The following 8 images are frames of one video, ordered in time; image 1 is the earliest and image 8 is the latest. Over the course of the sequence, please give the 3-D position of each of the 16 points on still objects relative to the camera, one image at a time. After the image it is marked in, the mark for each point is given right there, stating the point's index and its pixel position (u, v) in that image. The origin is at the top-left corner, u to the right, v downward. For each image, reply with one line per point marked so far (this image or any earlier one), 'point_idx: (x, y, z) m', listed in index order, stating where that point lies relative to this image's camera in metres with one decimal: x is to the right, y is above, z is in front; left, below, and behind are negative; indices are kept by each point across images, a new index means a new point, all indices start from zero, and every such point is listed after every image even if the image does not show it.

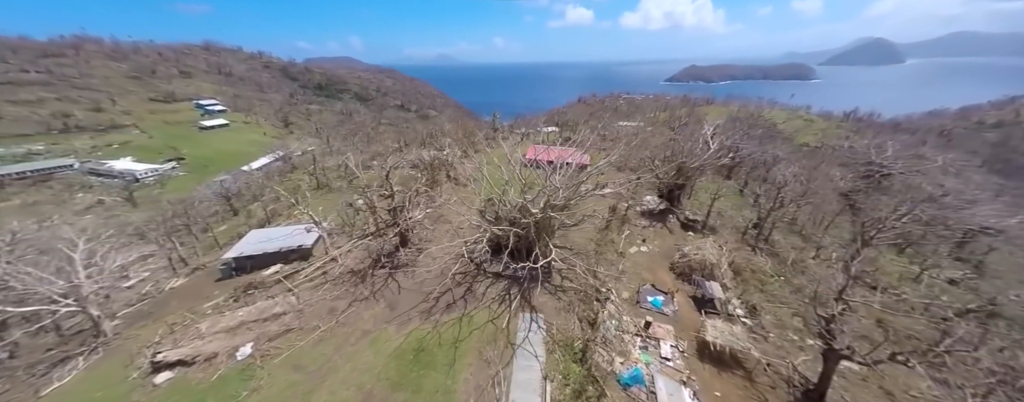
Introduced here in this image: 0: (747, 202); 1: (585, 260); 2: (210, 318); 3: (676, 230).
0: (+16.2, 0.0, +19.4) m
1: (+2.8, -2.3, +10.9) m
2: (-8.3, -3.2, +7.7) m
3: (+8.2, -1.4, +14.2) m
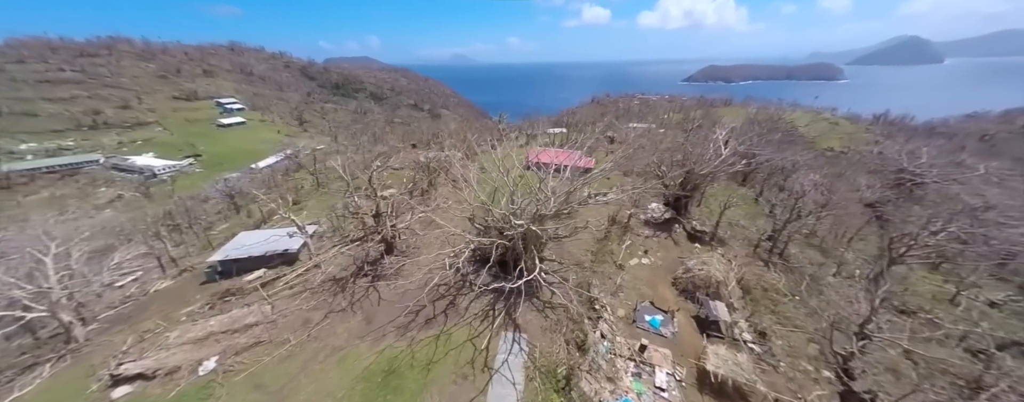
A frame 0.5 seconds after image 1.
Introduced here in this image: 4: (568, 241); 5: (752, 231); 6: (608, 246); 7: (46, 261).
0: (+16.2, -0.6, +18.2) m
1: (+2.4, -2.6, +10.2) m
2: (-8.8, -3.4, +7.5) m
3: (+8.0, -1.9, +13.3) m
4: (+2.2, -1.8, +12.0) m
5: (+13.1, -1.7, +15.3) m
6: (+4.0, -2.0, +12.1) m
7: (-11.9, -1.5, +7.2) m
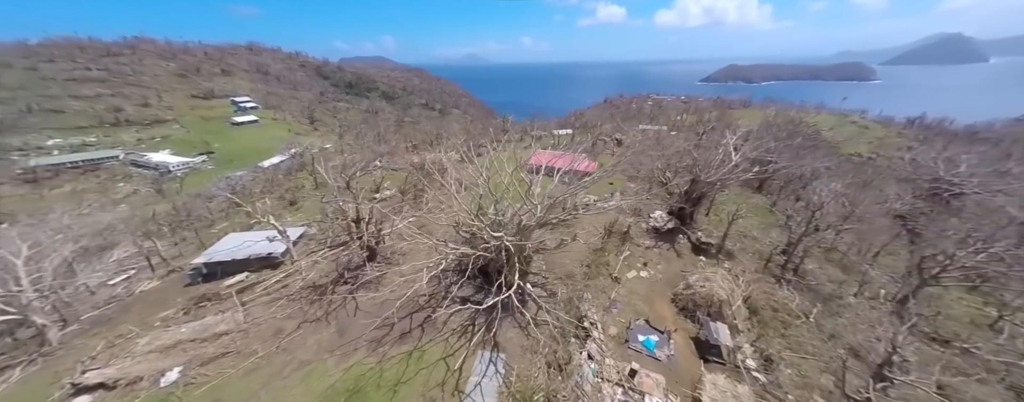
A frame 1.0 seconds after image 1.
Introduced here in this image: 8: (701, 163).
0: (+16.0, -1.2, +17.1) m
1: (+2.0, -2.9, +9.6) m
2: (-9.3, -3.5, +7.3) m
3: (+7.7, -2.3, +12.5) m
4: (+1.9, -2.1, +11.4) m
5: (+12.8, -2.2, +14.3) m
6: (+3.7, -2.3, +11.4) m
7: (-12.4, -1.6, +7.1) m
8: (+9.4, +1.9, +14.3) m
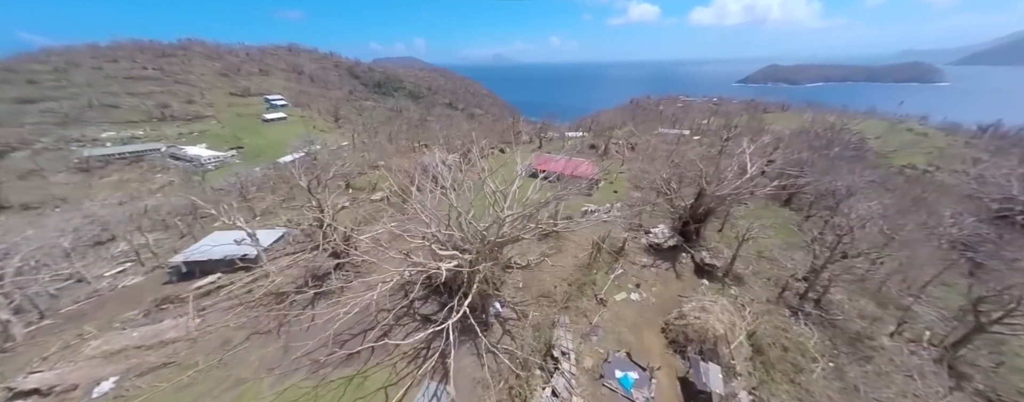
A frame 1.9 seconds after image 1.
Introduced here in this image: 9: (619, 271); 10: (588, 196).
0: (+15.6, -2.1, +15.2) m
1: (+1.0, -3.4, +8.8) m
2: (-10.4, -3.5, +7.2) m
3: (+6.9, -2.9, +11.2) m
4: (+1.1, -2.5, +10.6) m
5: (+12.2, -3.0, +12.7) m
6: (+2.9, -2.8, +10.4) m
7: (-13.5, -1.5, +7.2) m
8: (+9.0, +1.2, +12.9) m
9: (+4.2, -2.7, +11.0) m
10: (+4.5, +0.2, +16.8) m
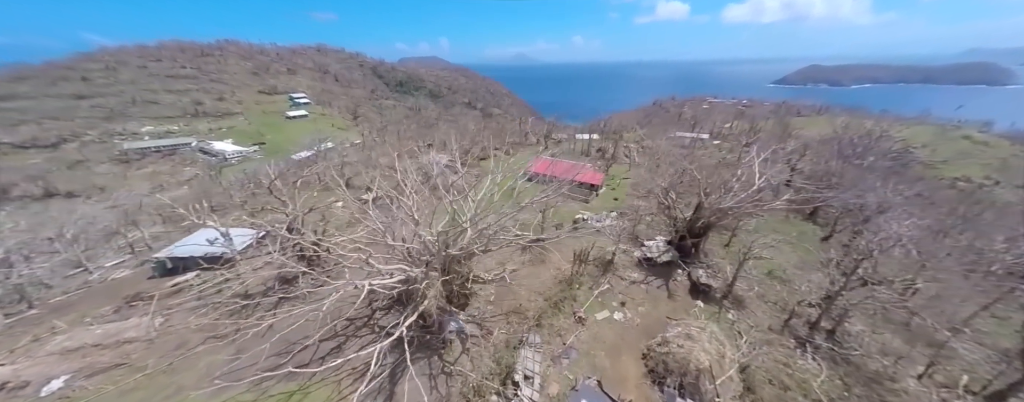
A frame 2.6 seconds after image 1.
0: (+15.0, -2.8, +13.7) m
1: (0.0, -3.6, +8.2) m
2: (-11.5, -3.4, +7.3) m
3: (+6.1, -3.4, +10.3) m
4: (+0.2, -2.8, +10.0) m
5: (+11.4, -3.6, +11.4) m
6: (+2.0, -3.1, +9.7) m
7: (-14.4, -1.3, +7.5) m
8: (+8.4, +0.6, +11.8) m
9: (+3.4, -3.1, +10.3) m
10: (+4.1, -0.2, +16.0) m
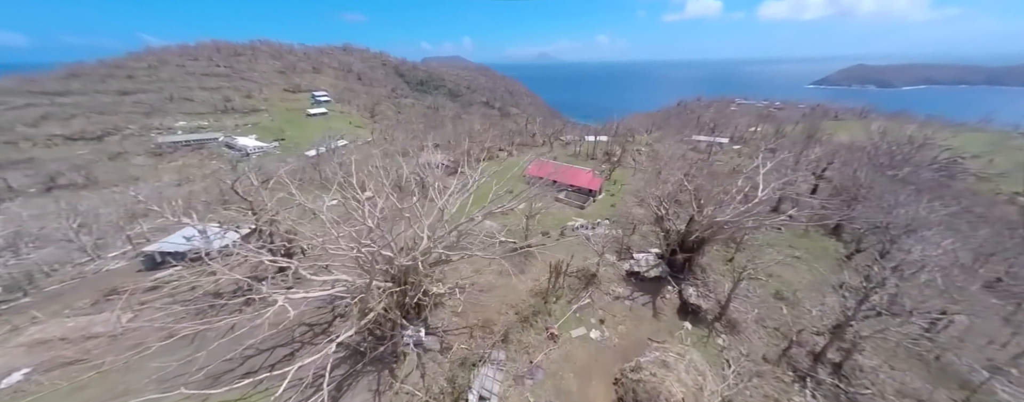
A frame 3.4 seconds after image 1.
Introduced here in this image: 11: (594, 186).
0: (+14.3, -3.5, +12.4) m
1: (-1.0, -3.9, +7.8) m
2: (-12.5, -3.3, +7.6) m
3: (+5.2, -3.8, +9.5) m
4: (-0.7, -3.0, +9.5) m
5: (+10.6, -4.1, +10.3) m
6: (+1.1, -3.4, +9.2) m
7: (-15.4, -1.1, +7.9) m
8: (+7.7, +0.2, +10.9) m
9: (+2.5, -3.4, +9.6) m
10: (+3.7, -0.5, +15.3) m
11: (+4.9, +0.9, +16.8) m
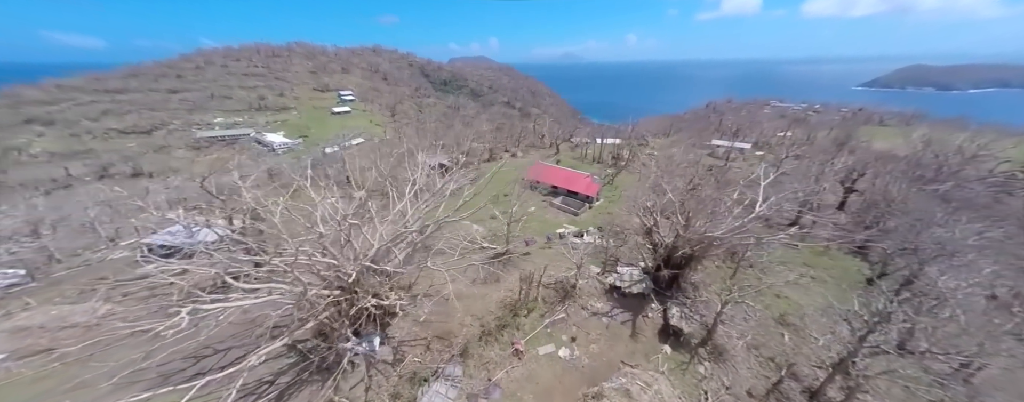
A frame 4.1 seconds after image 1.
0: (+13.5, -4.2, +11.1) m
1: (-2.1, -4.0, +7.5) m
2: (-13.6, -3.1, +8.1) m
3: (+4.2, -4.2, +8.8) m
4: (-1.6, -3.2, +9.2) m
5: (+9.6, -4.7, +9.3) m
6: (+0.1, -3.6, +8.8) m
7: (-16.4, -0.8, +8.7) m
8: (+6.9, -0.3, +10.0) m
9: (+1.5, -3.7, +9.1) m
10: (+3.2, -0.8, +14.7) m
11: (+4.5, +0.6, +16.1) m
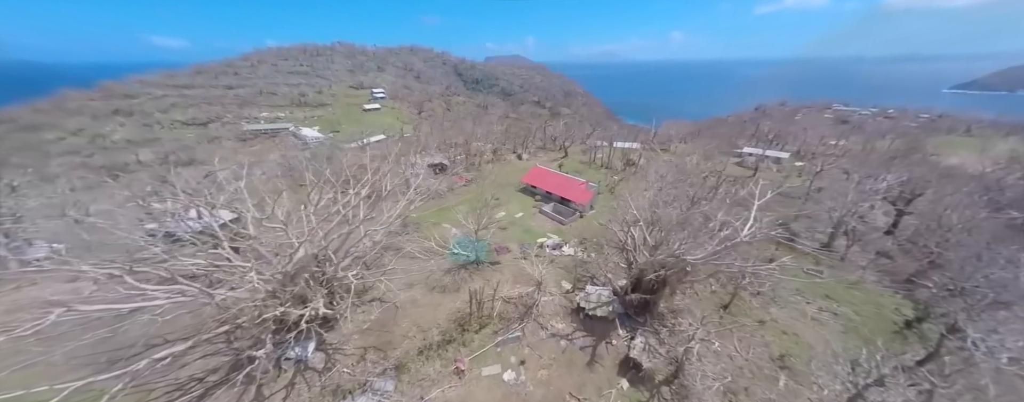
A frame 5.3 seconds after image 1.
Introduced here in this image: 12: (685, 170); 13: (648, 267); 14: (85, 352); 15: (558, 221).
0: (+12.1, -5.1, +9.3) m
1: (-3.7, -4.2, +7.3) m
2: (-15.1, -2.7, +9.0) m
3: (+2.6, -4.6, +8.0) m
4: (-3.1, -3.4, +8.9) m
5: (+8.0, -5.4, +7.9) m
6: (-1.5, -3.9, +8.3) m
7: (-17.7, -0.3, +9.8) m
8: (+5.6, -0.9, +8.9) m
9: (0.0, -4.0, +8.5) m
10: (+2.3, -1.2, +13.9) m
11: (+3.9, +0.1, +15.2) m
12: (+11.6, +1.7, +19.7) m
13: (+4.2, -1.9, +8.1) m
14: (-10.5, -3.7, +7.0) m
15: (+2.3, -0.8, +14.3) m
